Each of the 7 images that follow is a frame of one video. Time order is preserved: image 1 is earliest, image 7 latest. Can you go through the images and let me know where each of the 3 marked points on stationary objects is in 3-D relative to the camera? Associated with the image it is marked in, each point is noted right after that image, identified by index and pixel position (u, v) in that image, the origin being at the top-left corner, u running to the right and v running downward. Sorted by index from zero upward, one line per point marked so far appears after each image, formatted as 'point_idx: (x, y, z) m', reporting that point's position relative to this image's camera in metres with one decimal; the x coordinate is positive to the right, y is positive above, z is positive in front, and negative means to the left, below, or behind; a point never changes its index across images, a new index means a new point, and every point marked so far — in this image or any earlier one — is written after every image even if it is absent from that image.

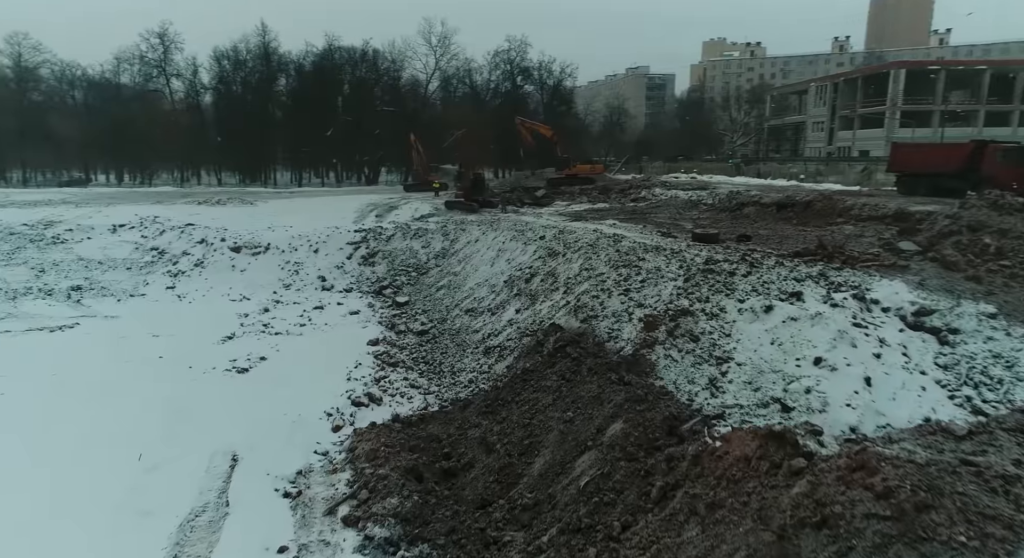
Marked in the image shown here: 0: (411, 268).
0: (-2.6, +0.2, +17.7) m
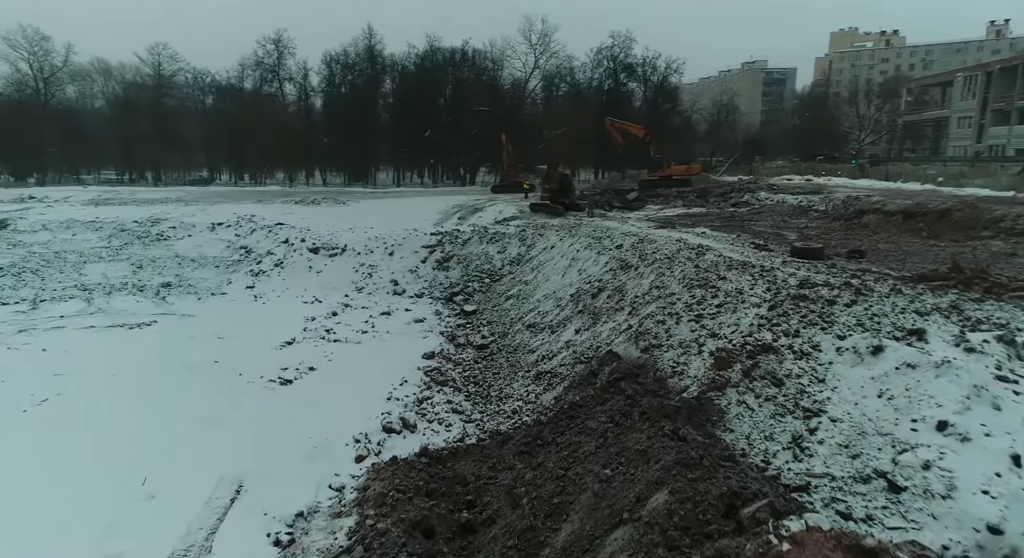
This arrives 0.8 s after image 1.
0: (-0.7, +0.1, +16.6) m
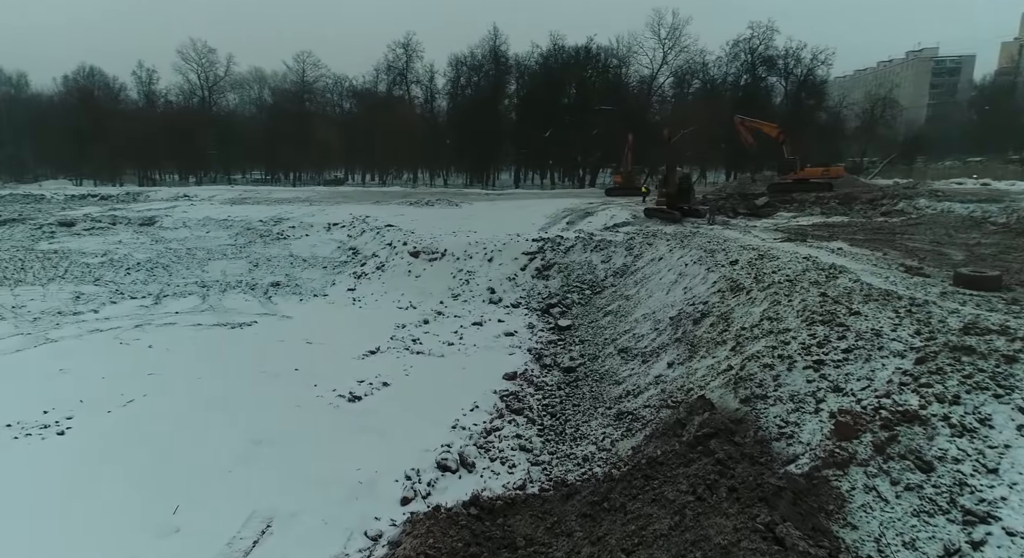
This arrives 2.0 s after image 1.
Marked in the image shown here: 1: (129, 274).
0: (+1.5, -0.1, +15.3) m
1: (-9.1, +0.1, +17.4) m
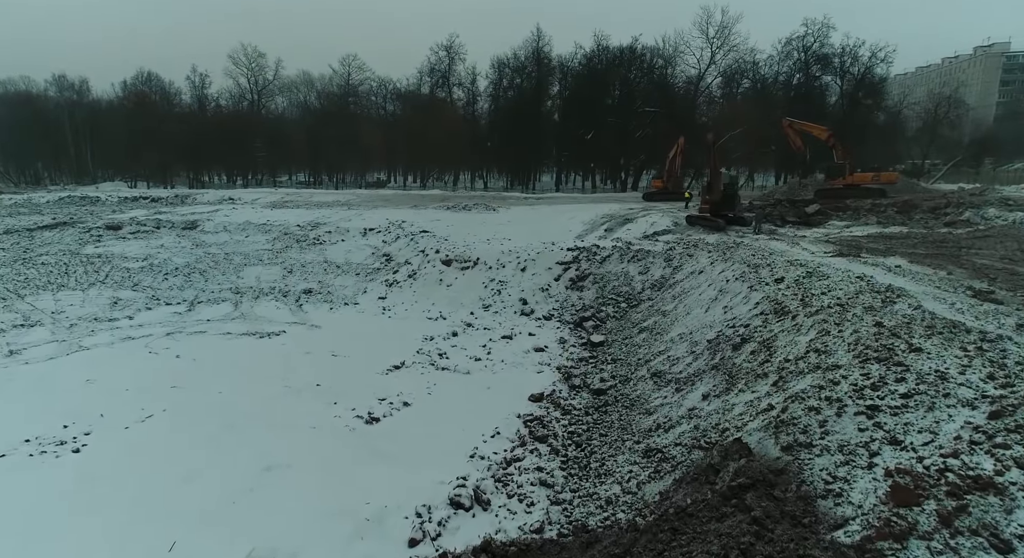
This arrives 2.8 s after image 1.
0: (+2.2, -0.4, +14.6) m
1: (-8.2, 0.0, +17.4) m
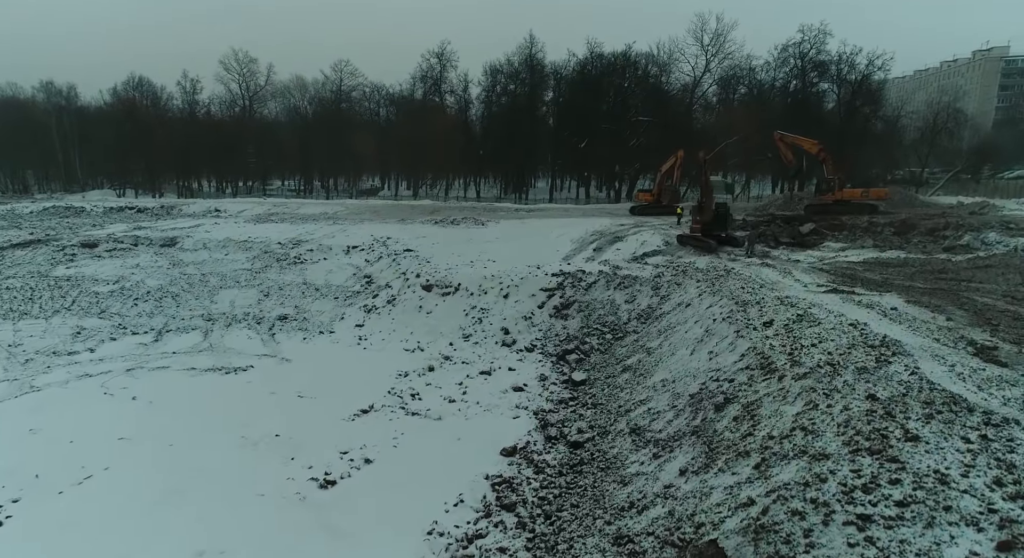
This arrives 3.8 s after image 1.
0: (+1.8, -1.0, +14.0) m
1: (-8.6, -0.6, +16.7) m
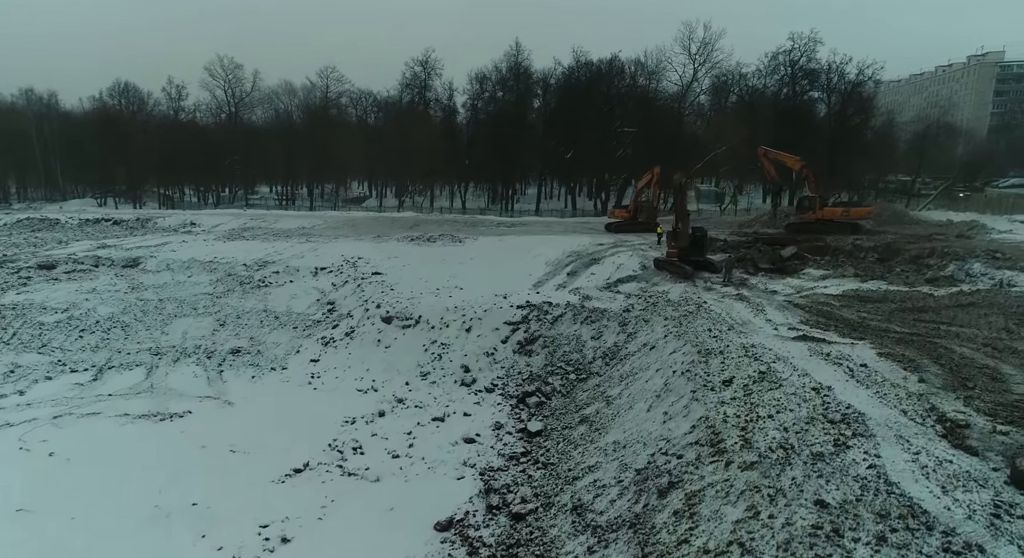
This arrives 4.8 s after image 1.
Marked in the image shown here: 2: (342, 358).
0: (+1.0, -1.7, +13.3) m
1: (-9.4, -1.3, +16.0) m
2: (-3.5, -1.6, +15.1) m
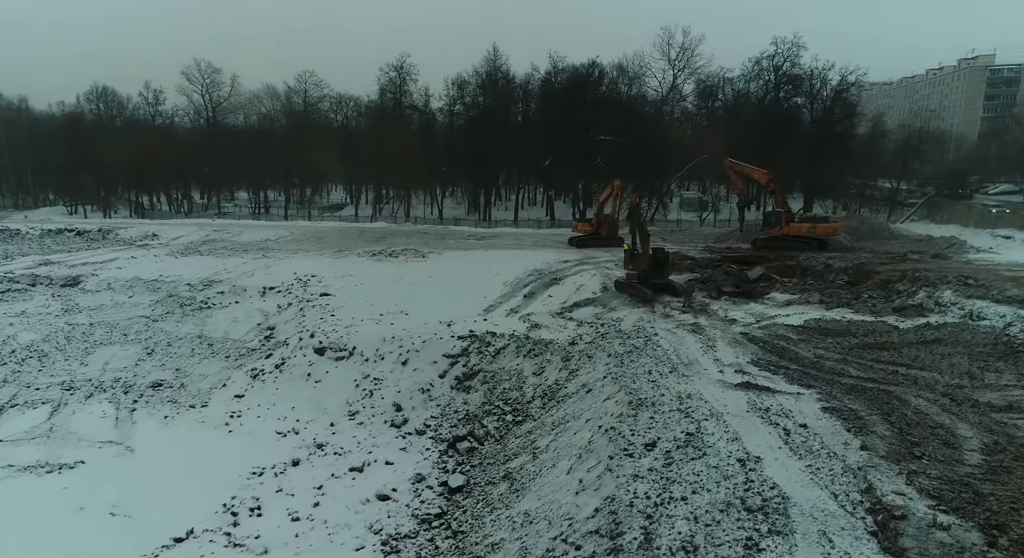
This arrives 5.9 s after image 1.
0: (-0.1, -2.2, +12.3) m
1: (-10.6, -1.9, +14.9) m
2: (-4.7, -2.2, +14.1) m
